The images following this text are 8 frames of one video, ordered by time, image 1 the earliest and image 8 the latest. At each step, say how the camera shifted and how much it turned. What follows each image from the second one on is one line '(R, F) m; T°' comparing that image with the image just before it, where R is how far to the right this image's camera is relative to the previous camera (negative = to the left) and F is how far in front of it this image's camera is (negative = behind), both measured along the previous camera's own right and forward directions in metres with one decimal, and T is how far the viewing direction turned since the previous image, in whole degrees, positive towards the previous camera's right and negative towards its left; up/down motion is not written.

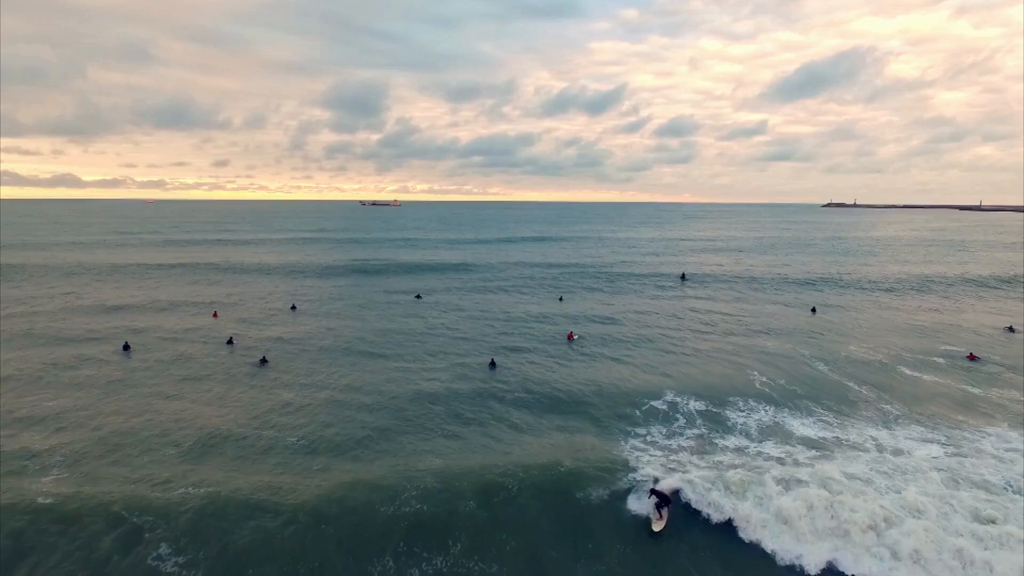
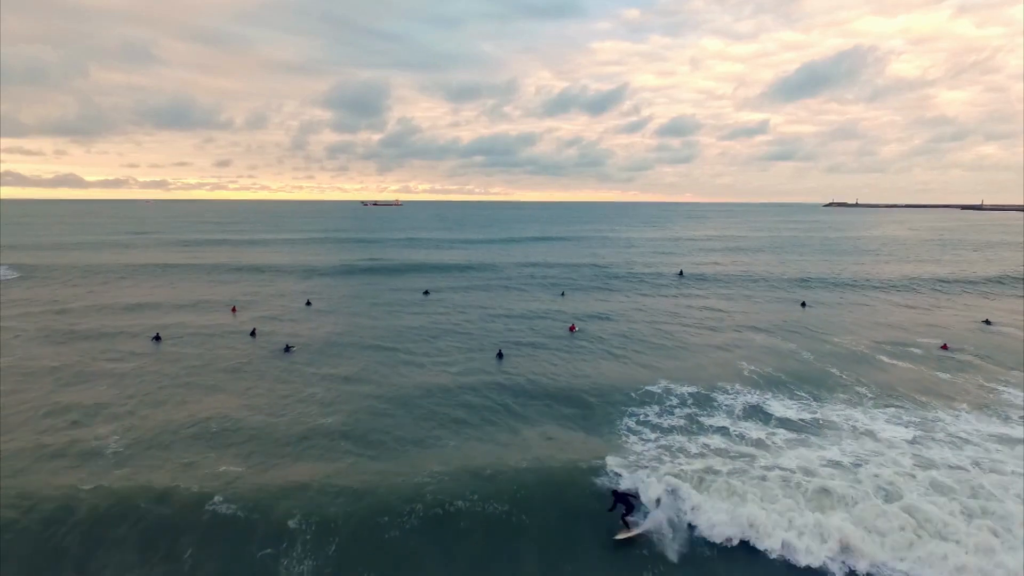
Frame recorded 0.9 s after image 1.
(-0.1, -1.7) m; 0°
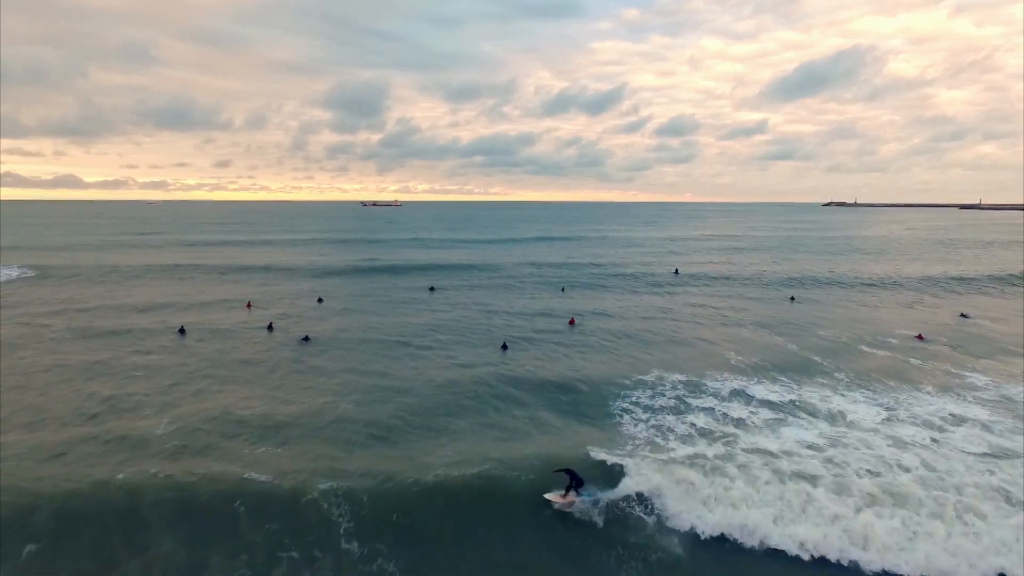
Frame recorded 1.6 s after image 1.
(-0.1, -1.7) m; 0°
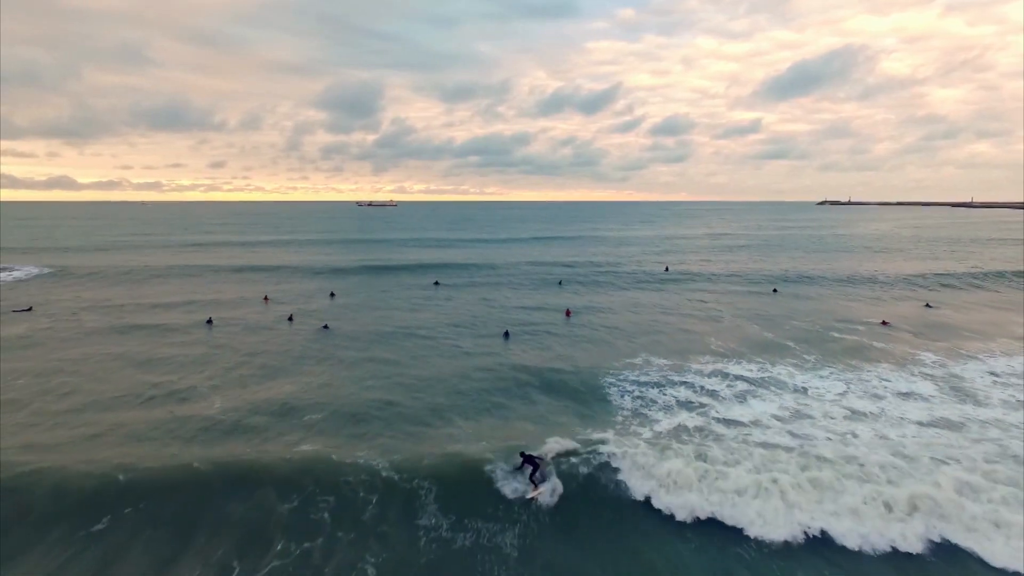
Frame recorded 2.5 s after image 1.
(-0.3, -2.6) m; 0°
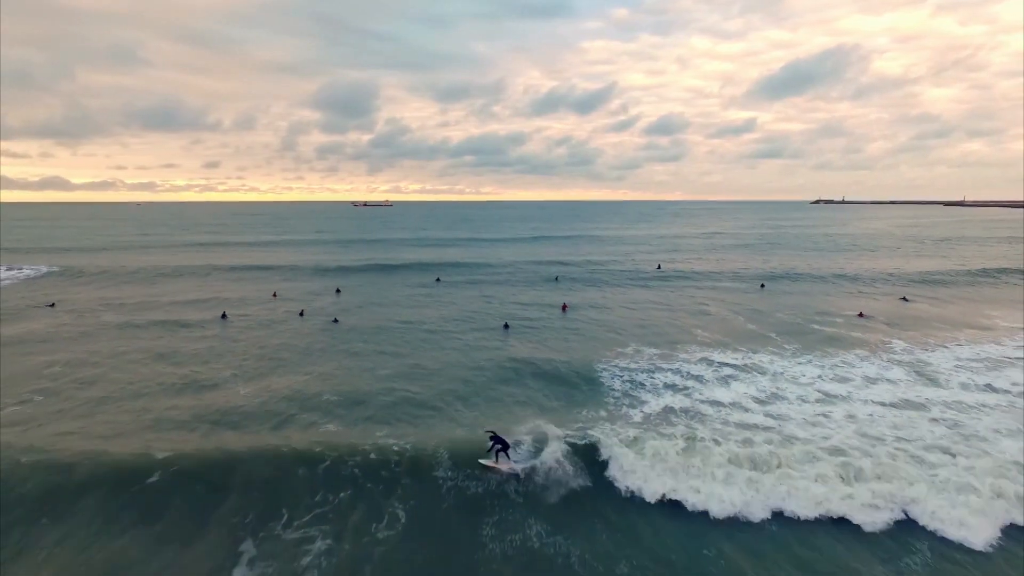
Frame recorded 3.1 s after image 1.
(-0.2, -1.7) m; 0°
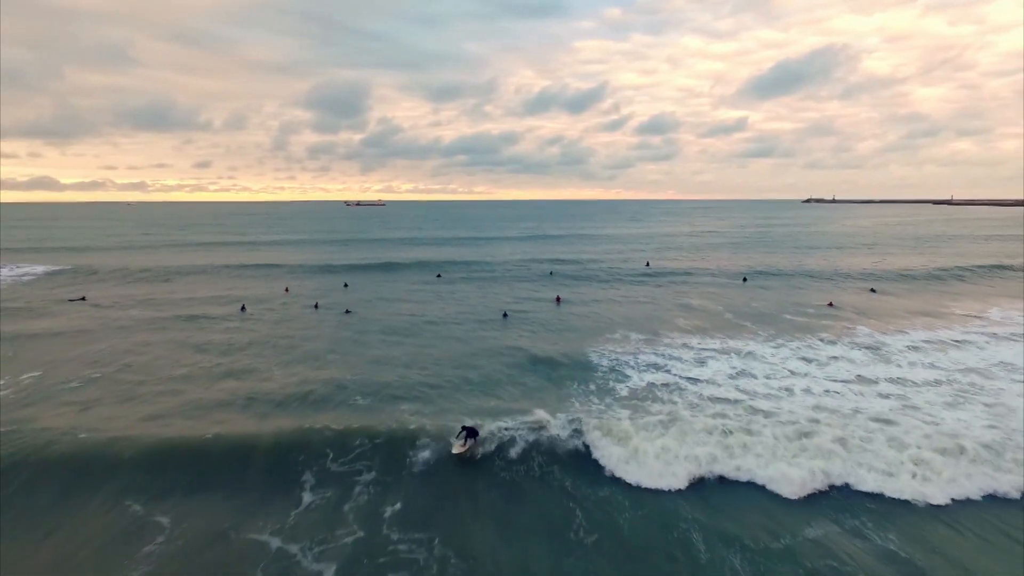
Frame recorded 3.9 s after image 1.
(-0.3, -2.7) m; +1°
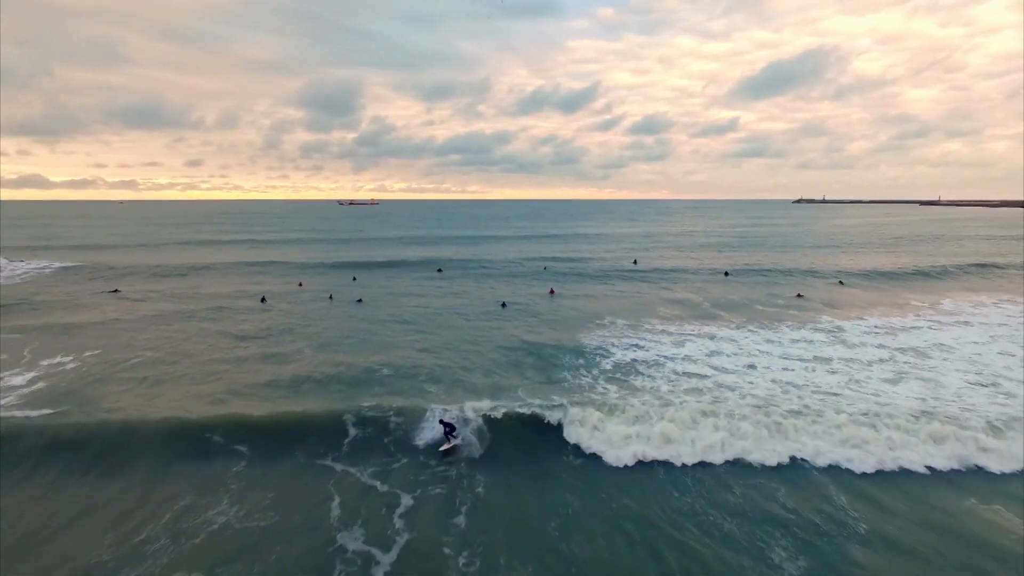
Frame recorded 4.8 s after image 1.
(-0.3, -3.2) m; +1°
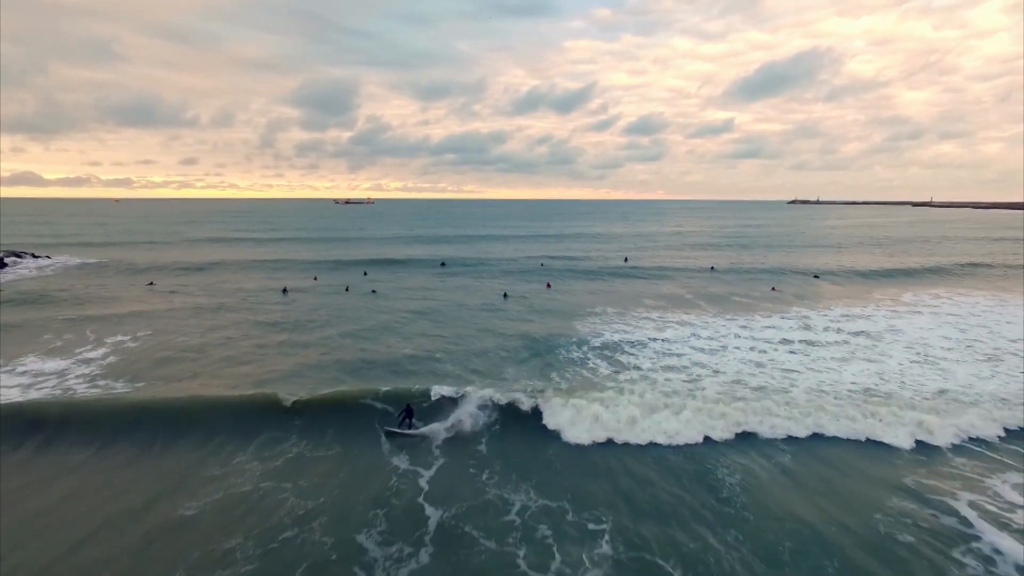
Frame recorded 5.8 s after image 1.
(-0.3, -3.5) m; 0°
